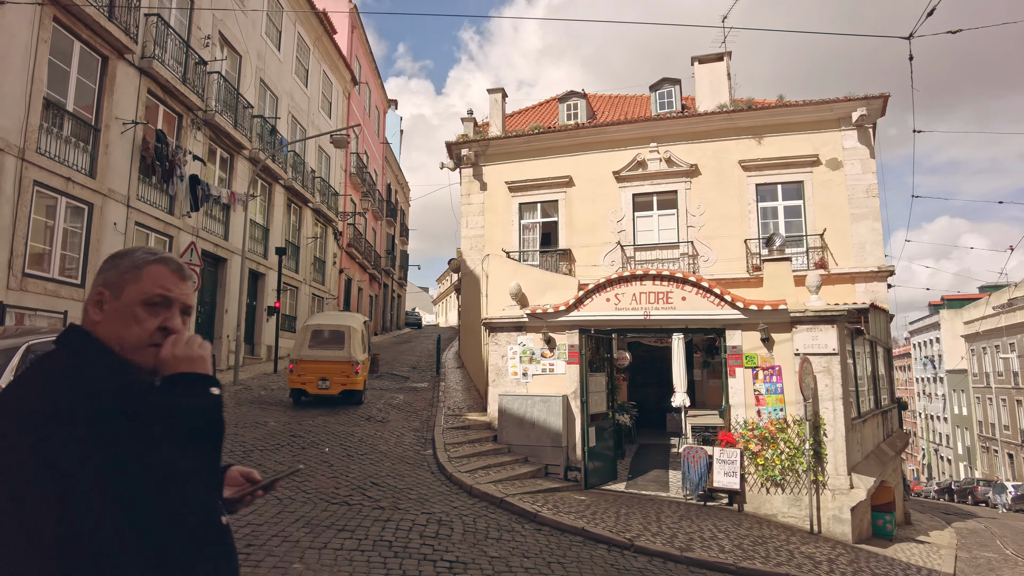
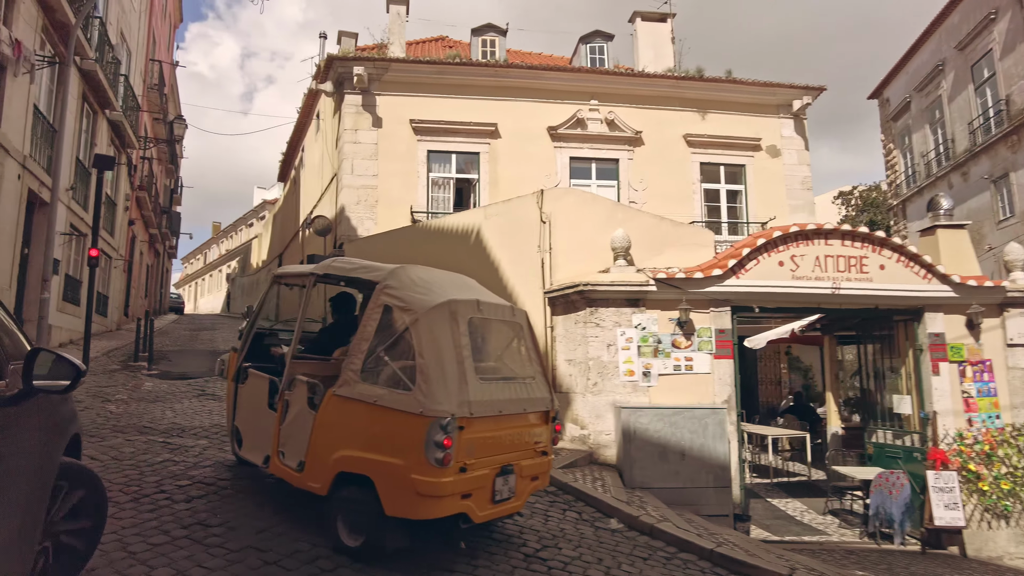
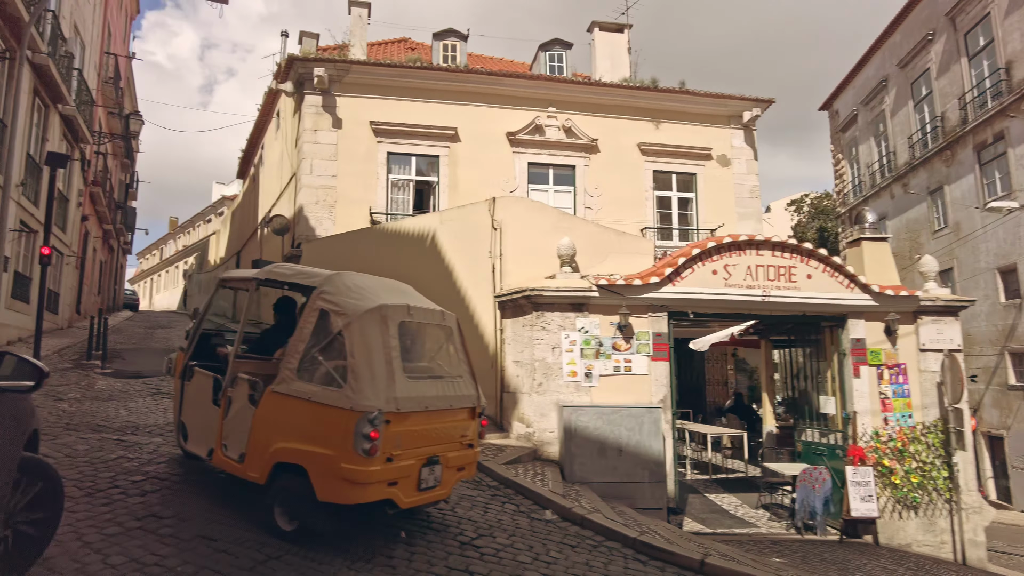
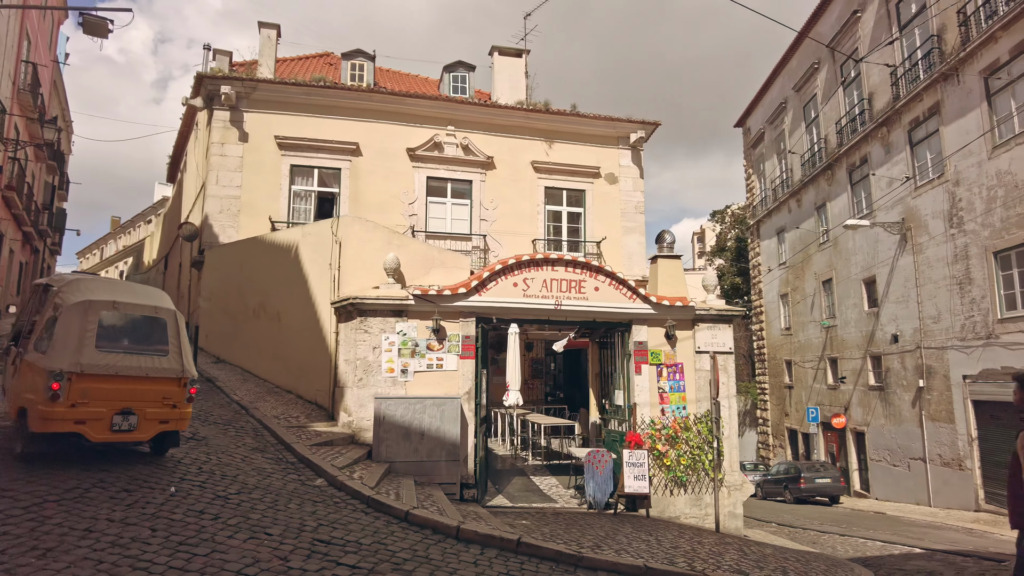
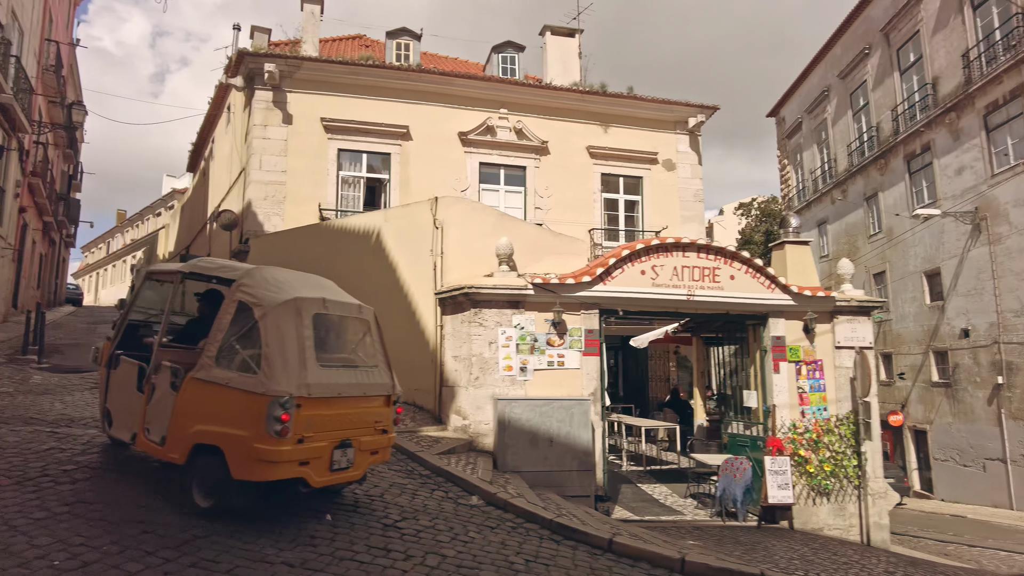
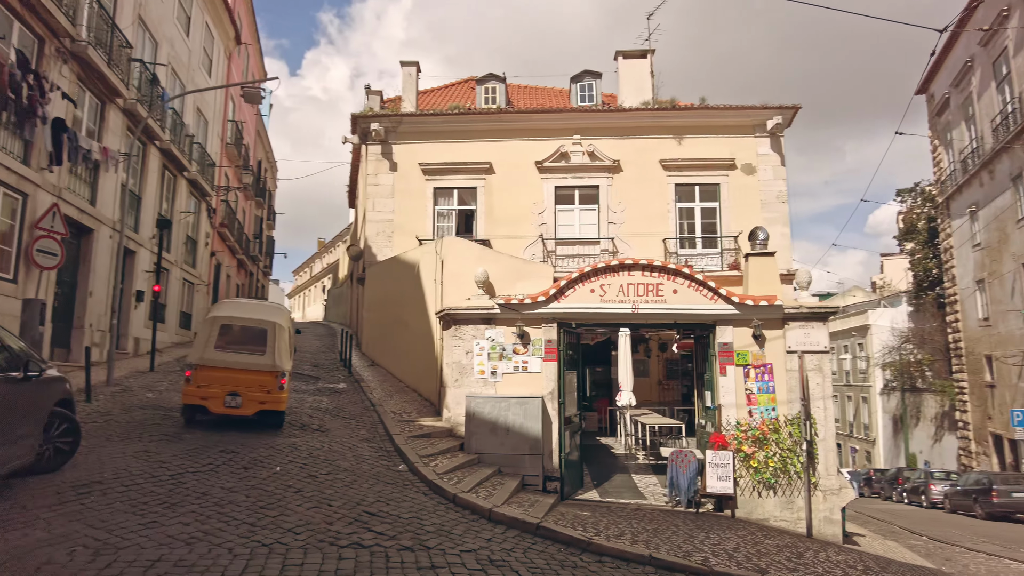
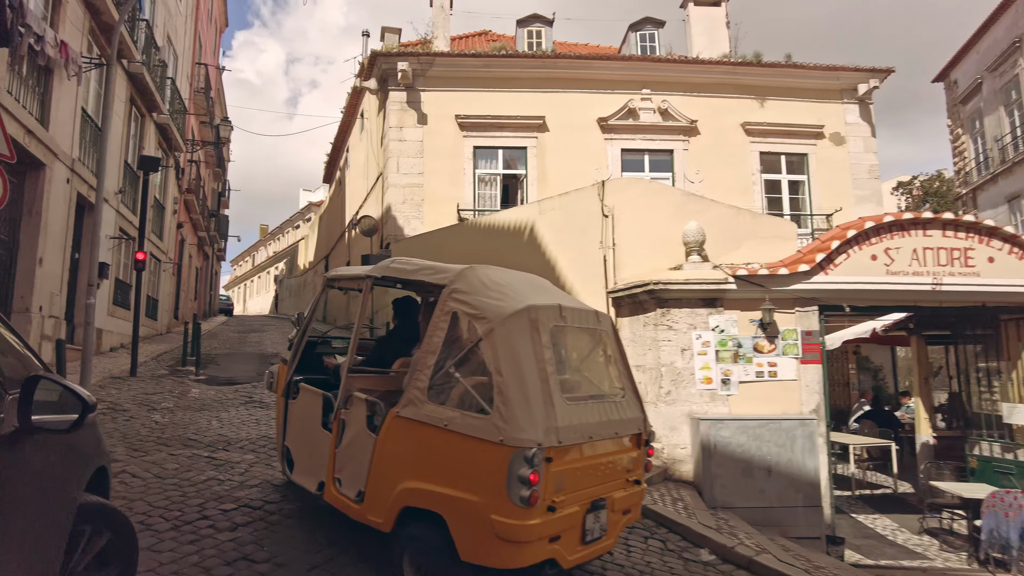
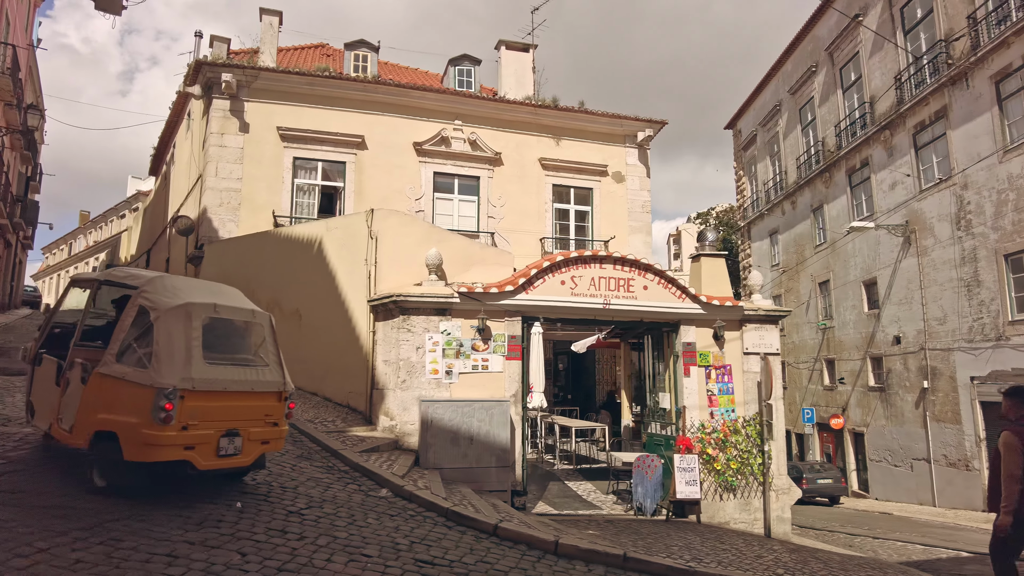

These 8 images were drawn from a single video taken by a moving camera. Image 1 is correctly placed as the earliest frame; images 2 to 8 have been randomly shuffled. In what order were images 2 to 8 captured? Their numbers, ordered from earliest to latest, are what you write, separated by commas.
6, 4, 8, 5, 3, 2, 7
